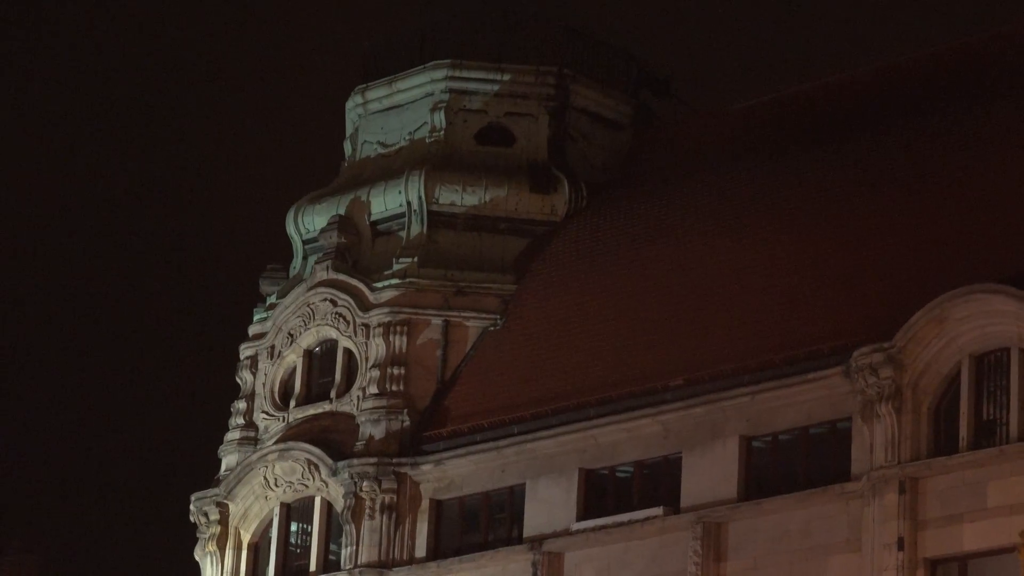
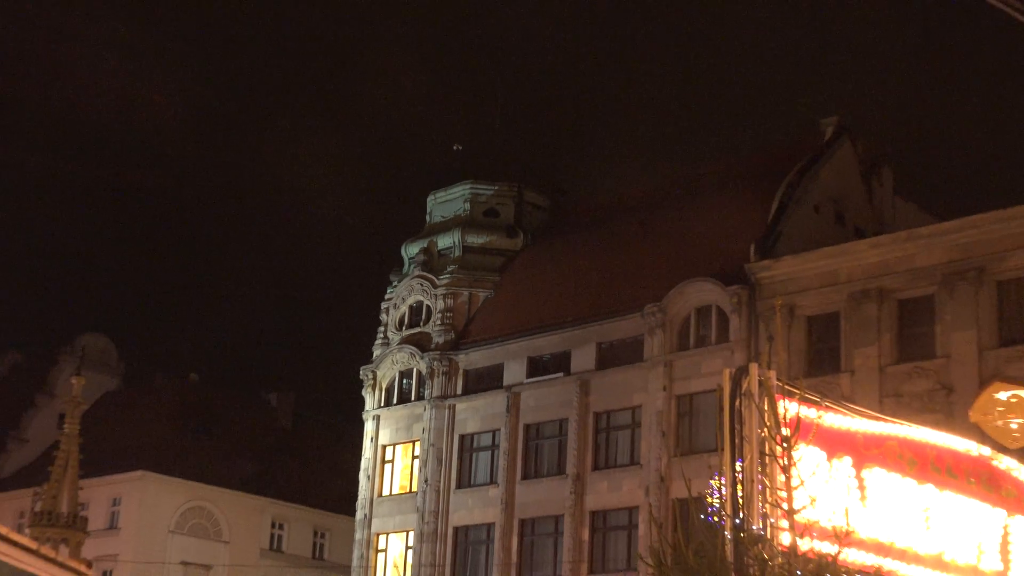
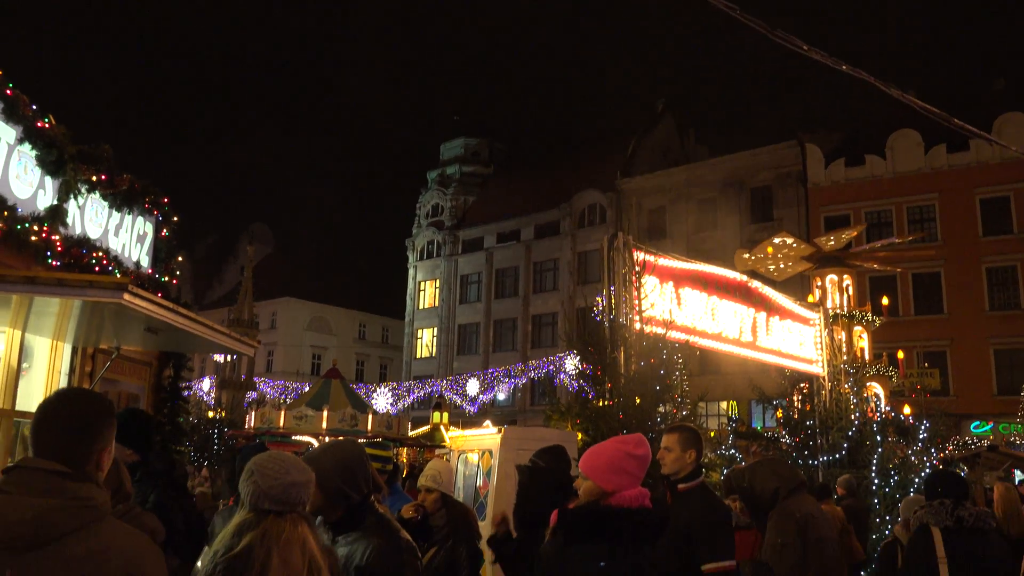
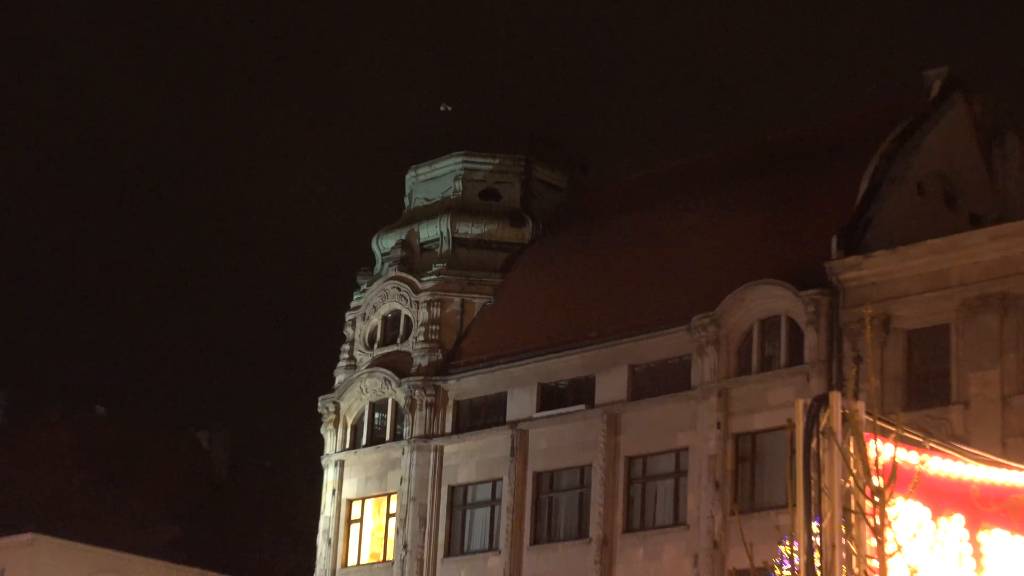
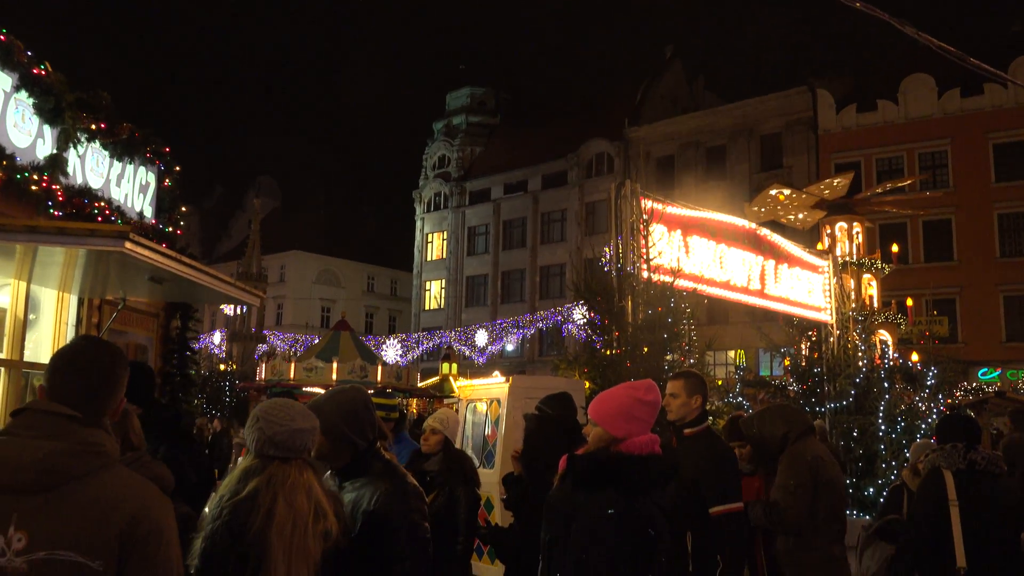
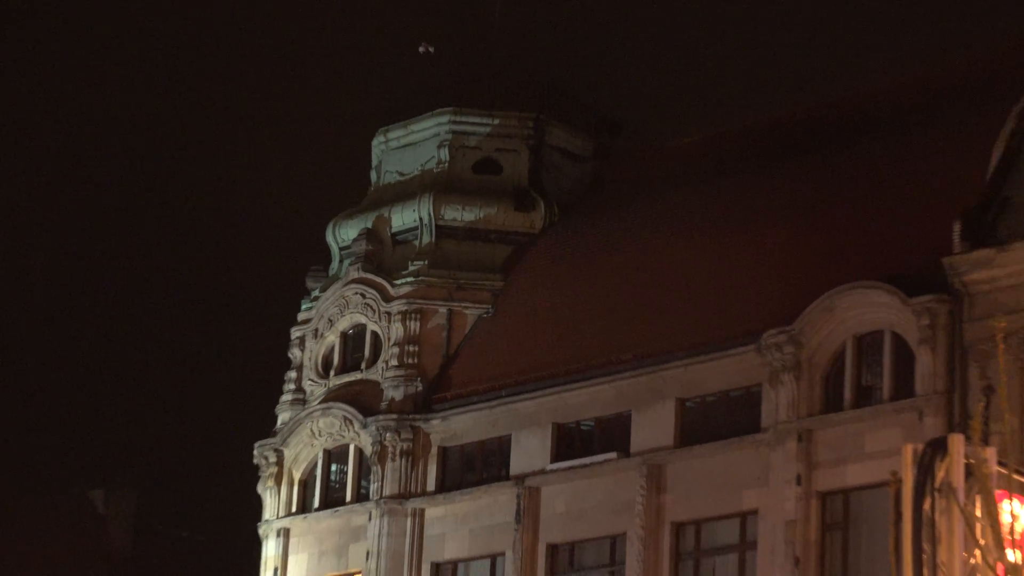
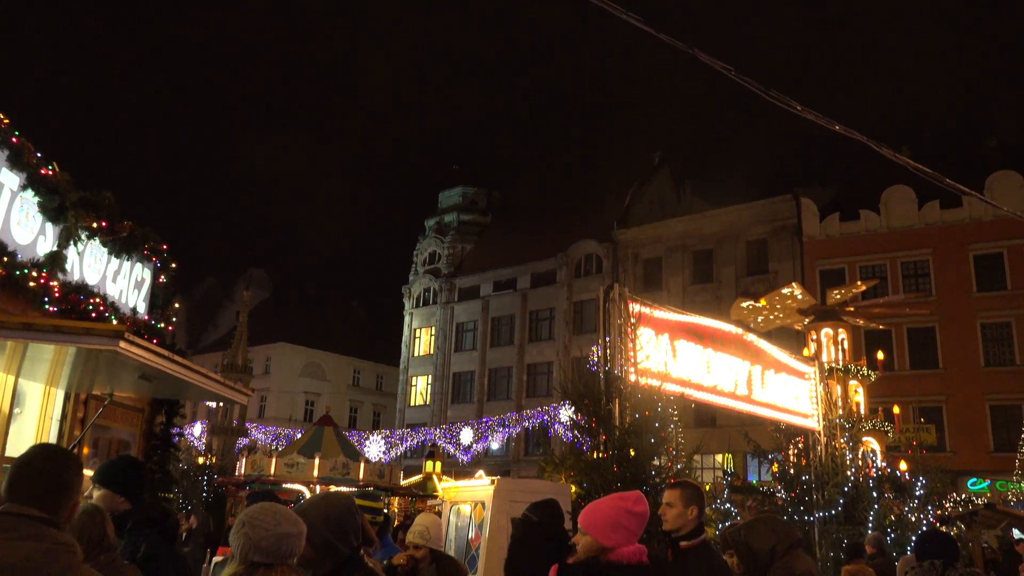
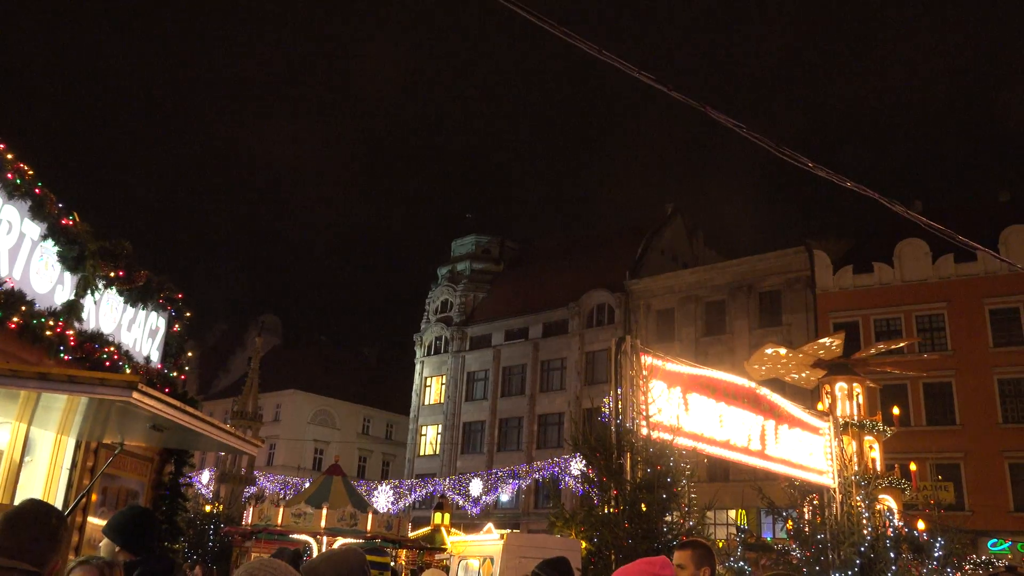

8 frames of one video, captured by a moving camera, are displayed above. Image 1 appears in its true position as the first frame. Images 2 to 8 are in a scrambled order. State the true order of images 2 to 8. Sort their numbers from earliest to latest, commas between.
6, 4, 2, 8, 7, 3, 5
